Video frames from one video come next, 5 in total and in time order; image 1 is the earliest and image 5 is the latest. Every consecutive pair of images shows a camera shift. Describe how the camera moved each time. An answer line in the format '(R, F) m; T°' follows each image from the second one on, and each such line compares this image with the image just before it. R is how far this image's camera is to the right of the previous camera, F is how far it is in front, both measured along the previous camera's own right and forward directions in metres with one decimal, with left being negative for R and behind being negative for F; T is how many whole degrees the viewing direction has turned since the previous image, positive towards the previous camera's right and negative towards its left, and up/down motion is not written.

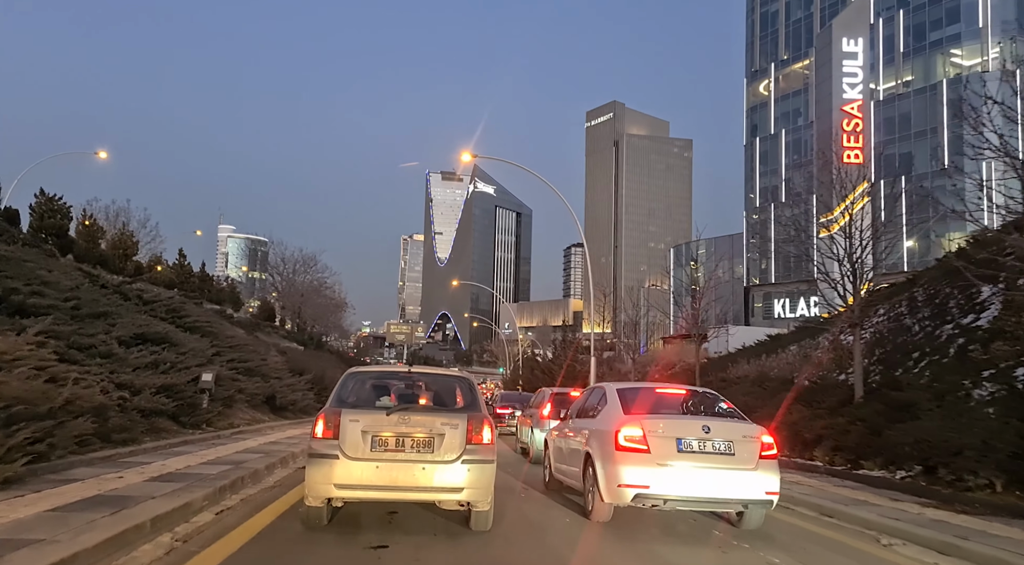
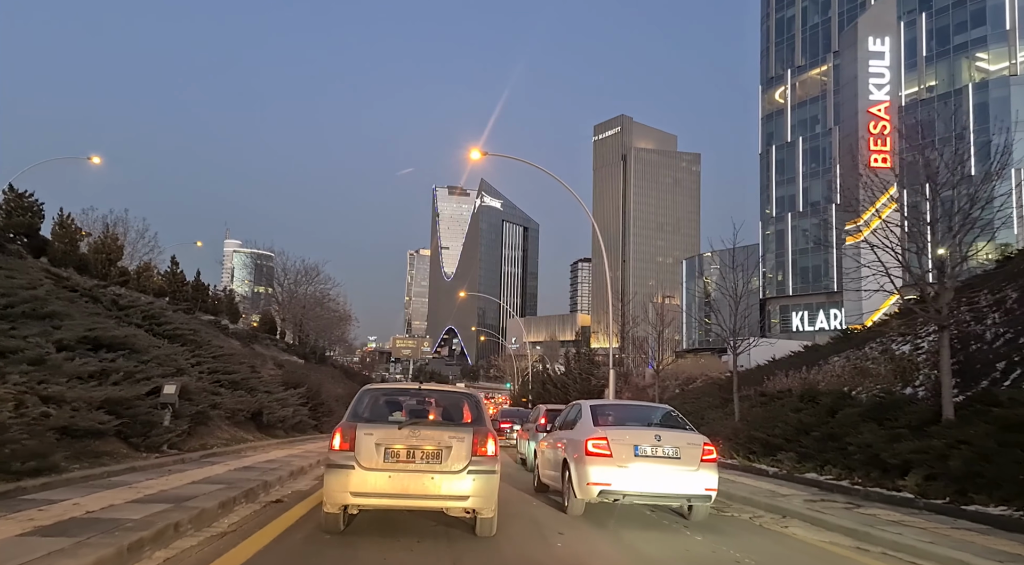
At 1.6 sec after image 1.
(-0.2, +2.1) m; 0°
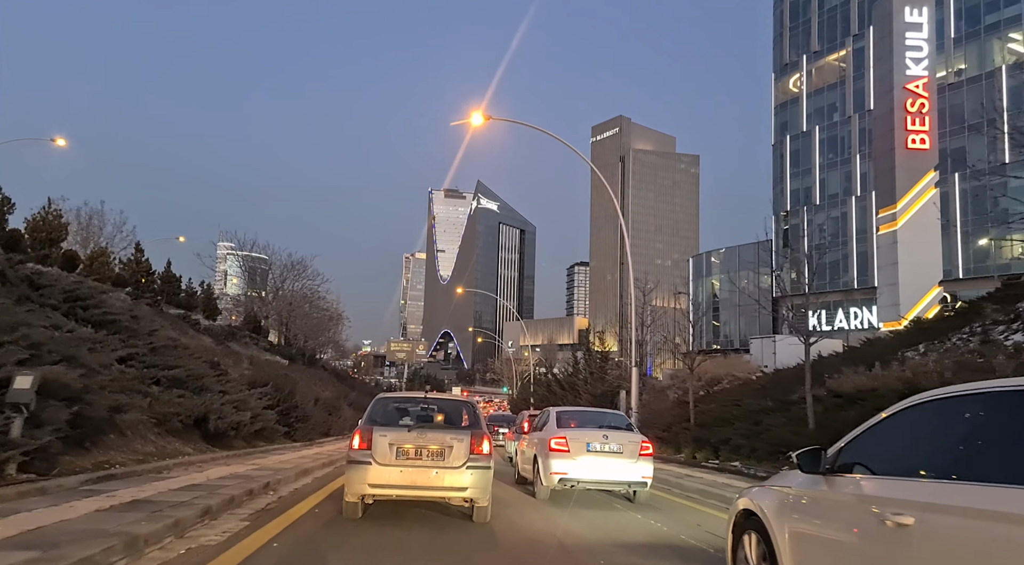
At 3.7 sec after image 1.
(-0.3, +3.8) m; 0°
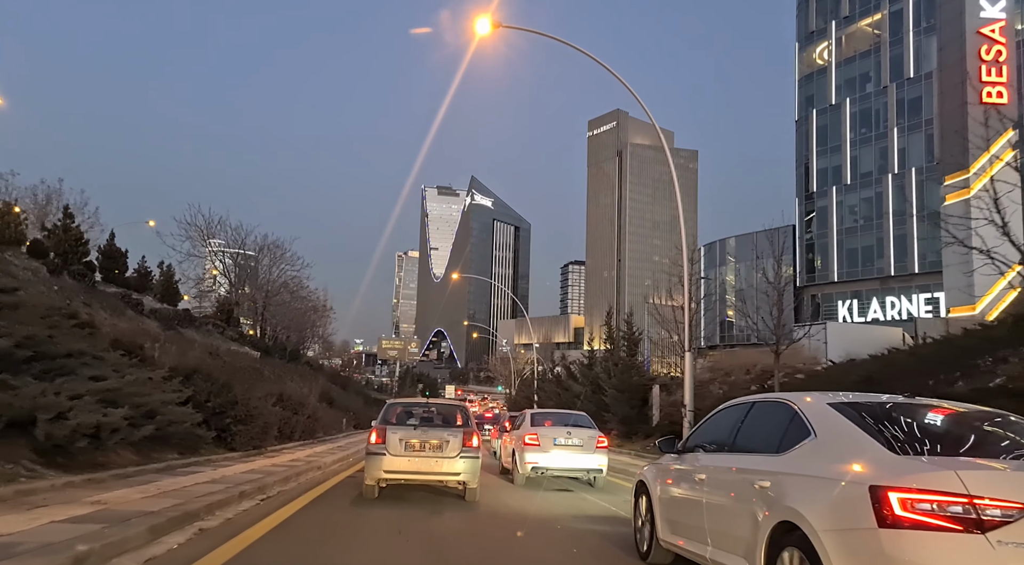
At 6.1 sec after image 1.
(-0.6, +5.8) m; +1°
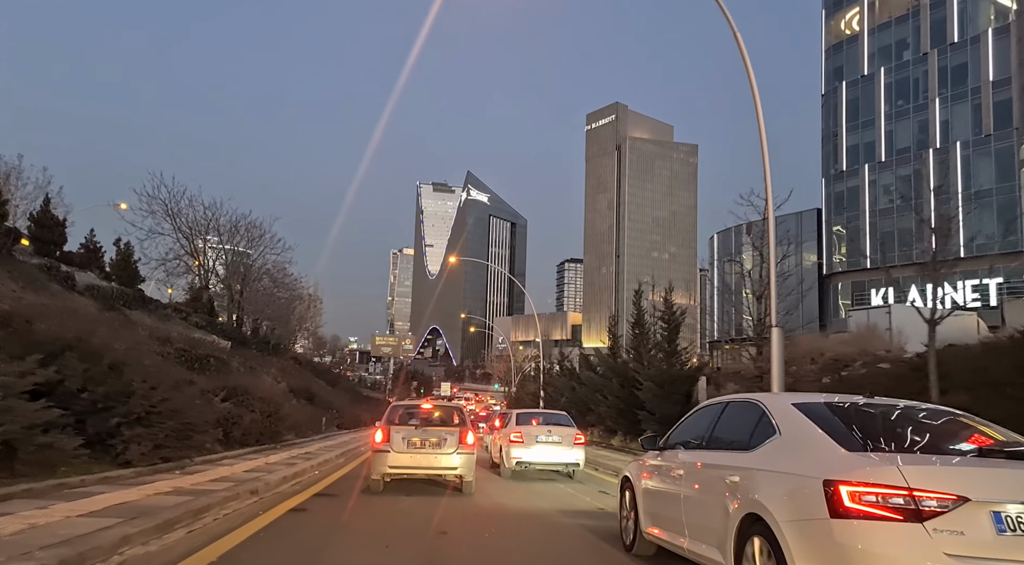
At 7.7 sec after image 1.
(-0.5, +5.0) m; 0°
